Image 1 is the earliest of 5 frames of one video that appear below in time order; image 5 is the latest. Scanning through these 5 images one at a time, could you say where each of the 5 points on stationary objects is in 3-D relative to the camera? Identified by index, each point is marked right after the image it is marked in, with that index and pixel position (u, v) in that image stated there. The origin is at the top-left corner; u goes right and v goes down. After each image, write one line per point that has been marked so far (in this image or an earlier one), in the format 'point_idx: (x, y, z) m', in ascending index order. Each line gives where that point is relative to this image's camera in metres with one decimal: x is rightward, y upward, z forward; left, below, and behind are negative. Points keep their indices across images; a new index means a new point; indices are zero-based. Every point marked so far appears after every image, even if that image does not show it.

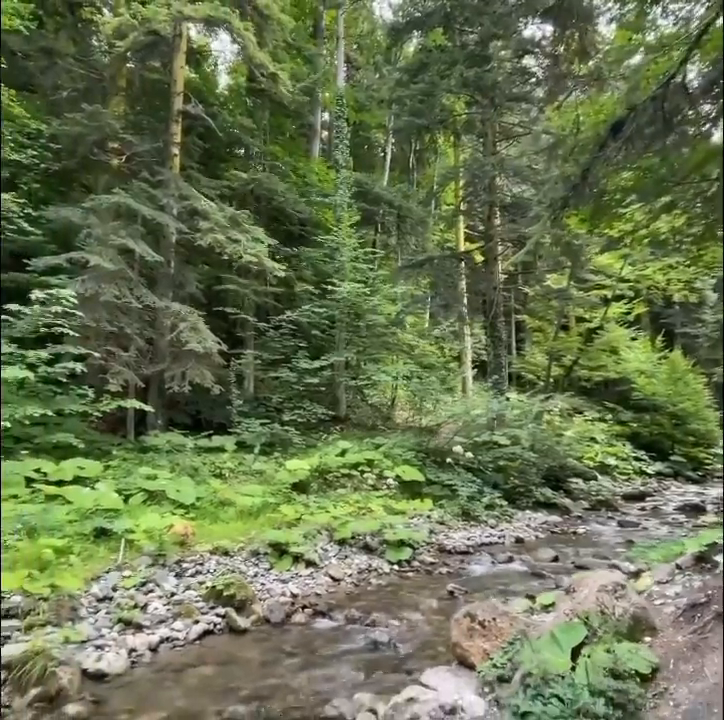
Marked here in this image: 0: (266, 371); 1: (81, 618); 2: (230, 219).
0: (-1.7, -0.2, +9.8) m
1: (-2.0, -1.8, +4.1) m
2: (-2.2, +2.4, +9.2) m
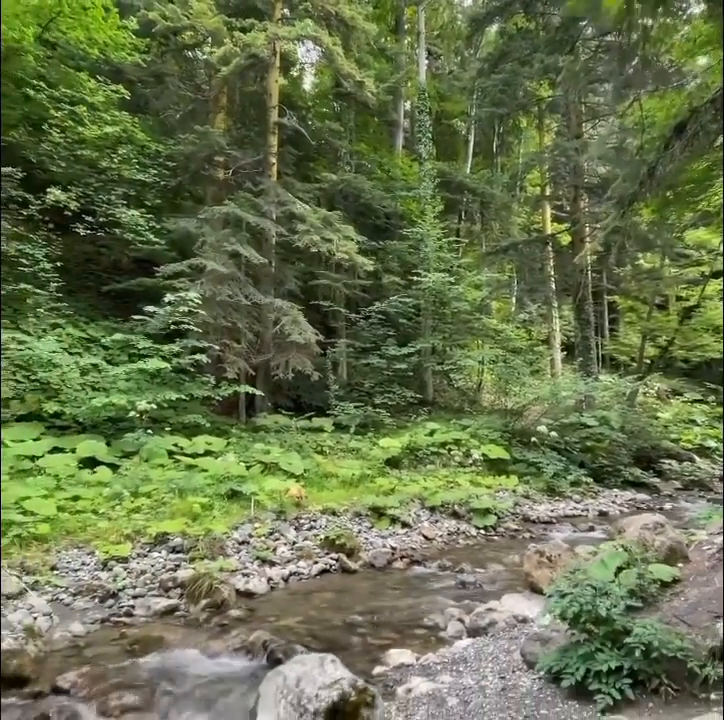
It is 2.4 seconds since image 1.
0: (-0.1, 0.0, +10.6) m
1: (-1.2, -1.7, +5.1) m
2: (-0.7, +2.6, +10.1) m
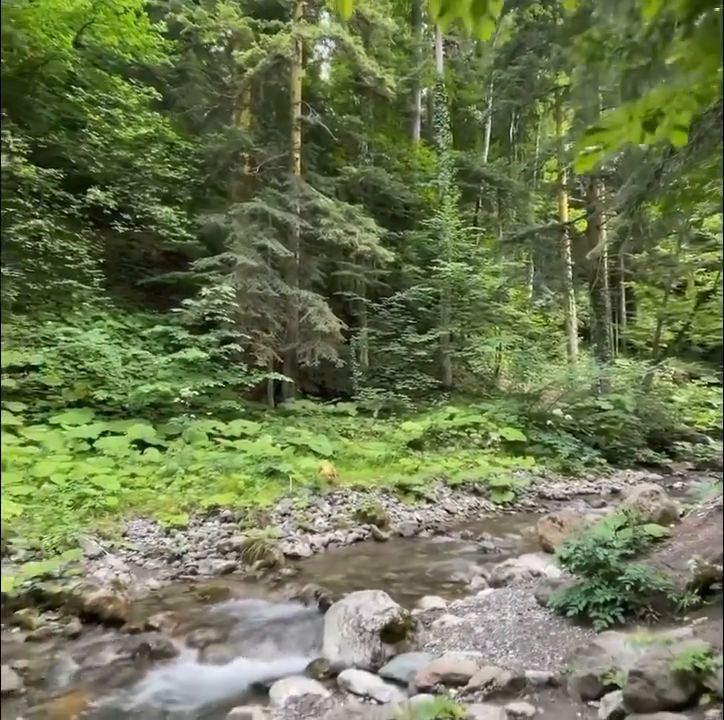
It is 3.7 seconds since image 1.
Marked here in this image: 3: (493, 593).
0: (+0.3, +0.3, +11.1) m
1: (-0.9, -1.6, +5.7) m
2: (-0.3, +2.8, +10.6) m
3: (+1.0, -1.7, +4.1) m
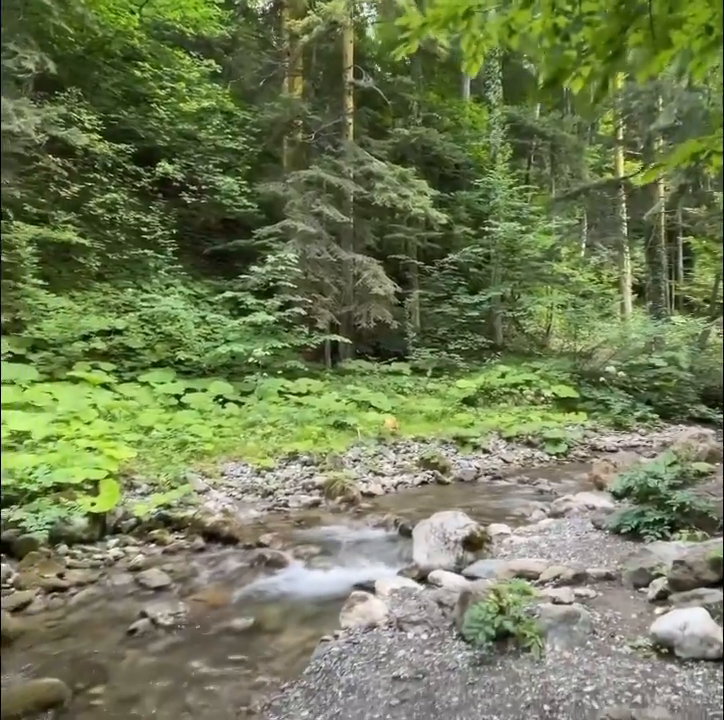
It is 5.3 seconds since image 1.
0: (+1.5, +1.1, +11.5) m
1: (-0.2, -1.2, +6.3) m
2: (+0.8, +3.6, +10.8) m
3: (+1.6, -1.3, +4.6) m
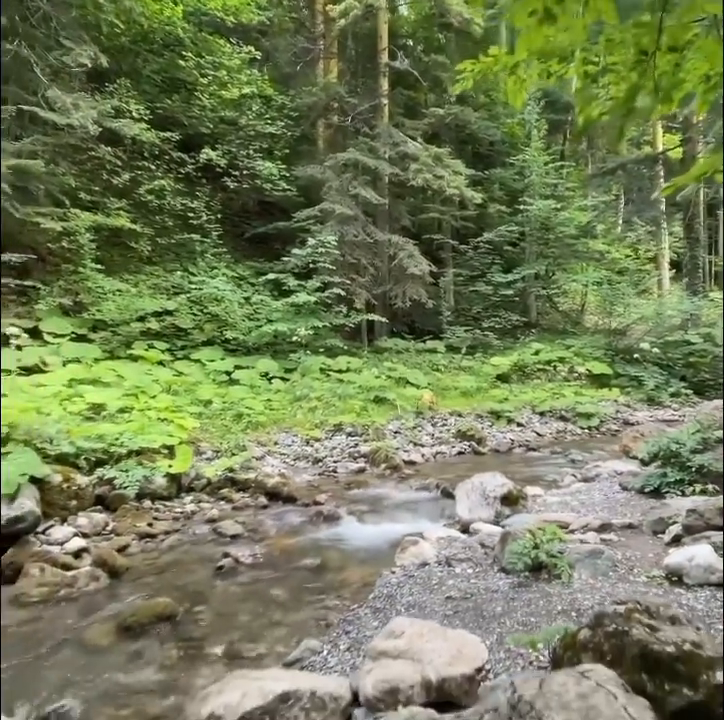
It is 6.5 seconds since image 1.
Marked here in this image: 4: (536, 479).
0: (+2.2, +1.6, +11.8) m
1: (+0.3, -0.9, +6.8) m
2: (+1.5, +4.0, +11.0) m
3: (+2.0, -1.1, +4.9) m
4: (+1.7, -1.2, +5.3) m
